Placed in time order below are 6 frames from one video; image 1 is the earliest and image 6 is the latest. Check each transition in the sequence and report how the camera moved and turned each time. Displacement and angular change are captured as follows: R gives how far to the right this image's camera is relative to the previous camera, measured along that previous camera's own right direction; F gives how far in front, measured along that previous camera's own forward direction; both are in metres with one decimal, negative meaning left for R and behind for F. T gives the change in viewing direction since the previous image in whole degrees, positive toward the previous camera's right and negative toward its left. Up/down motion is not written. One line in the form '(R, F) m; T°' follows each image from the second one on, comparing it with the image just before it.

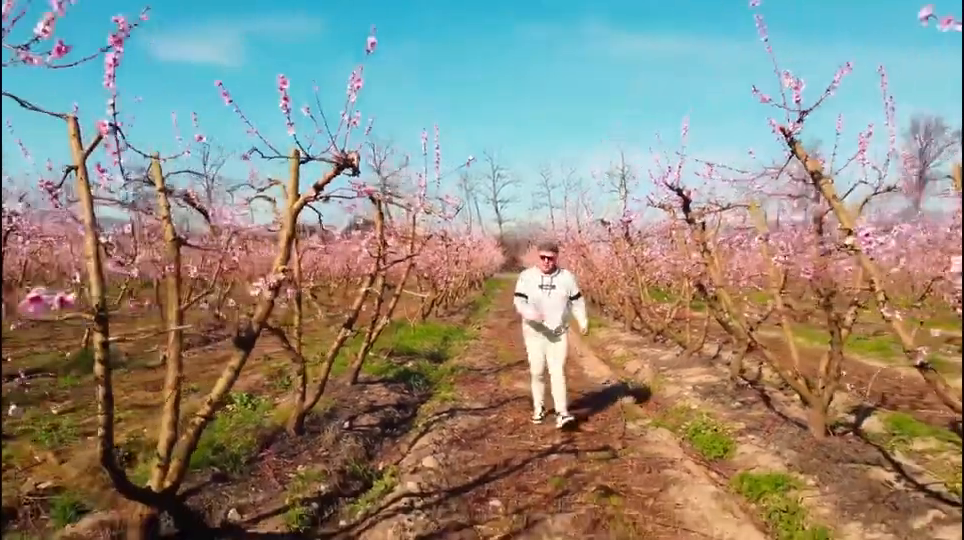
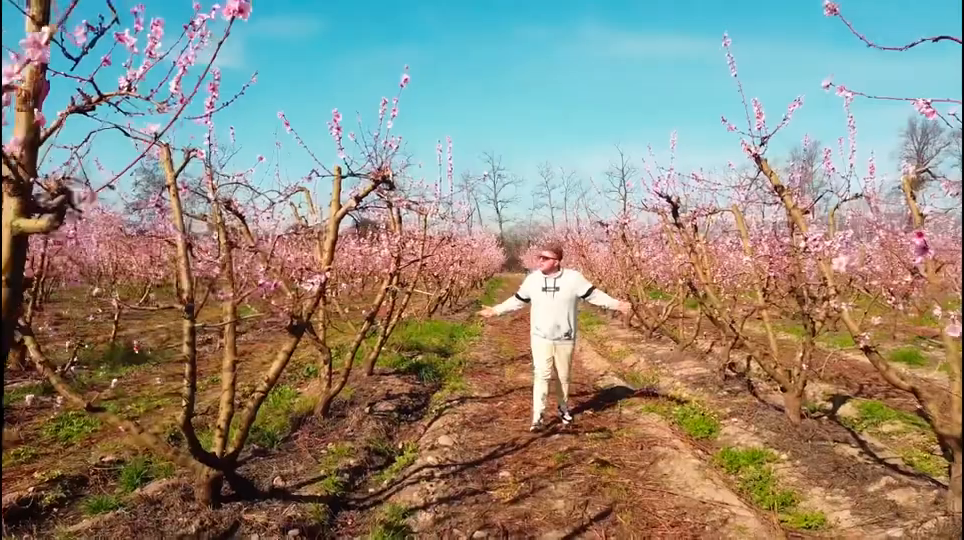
(-0.1, -0.7) m; 0°
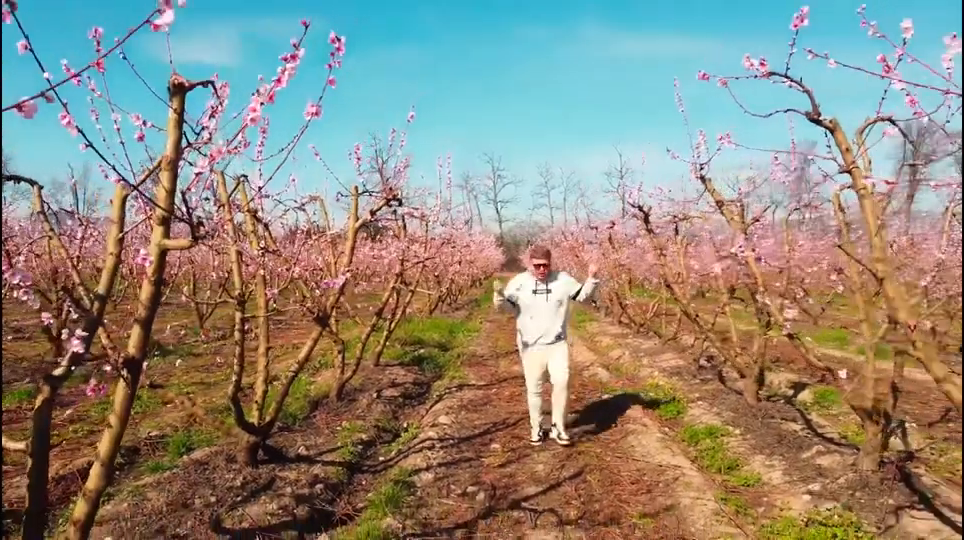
(+0.1, -0.9) m; 0°
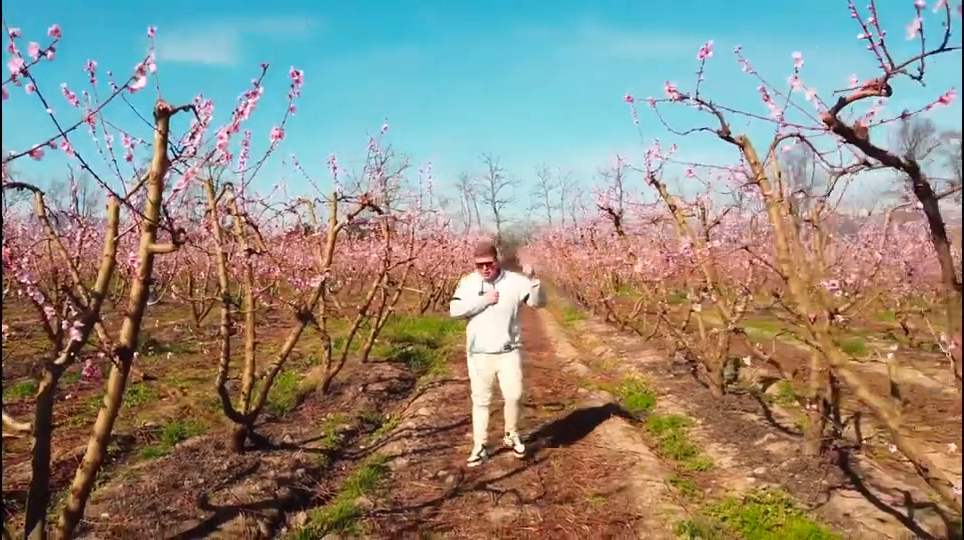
(+0.2, -0.4) m; 0°
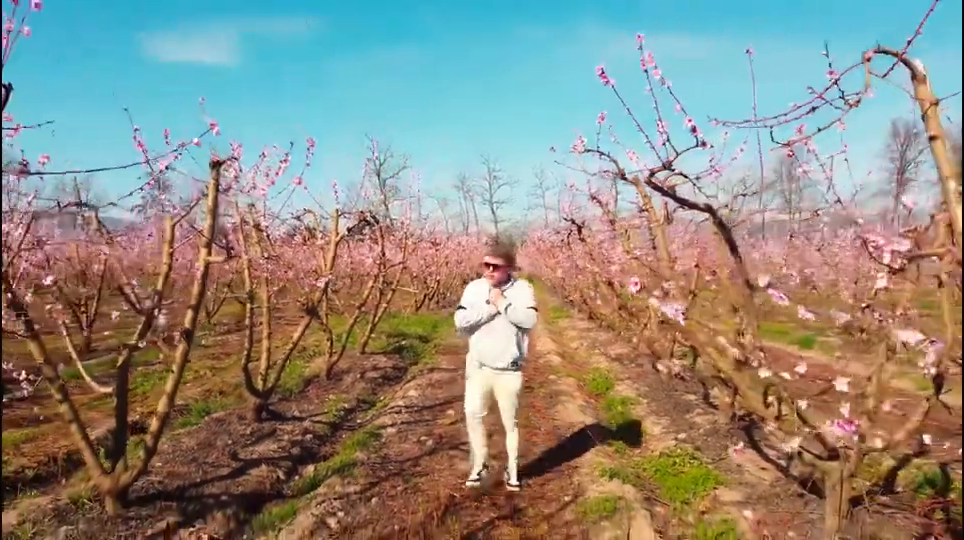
(+0.2, -1.3) m; 0°
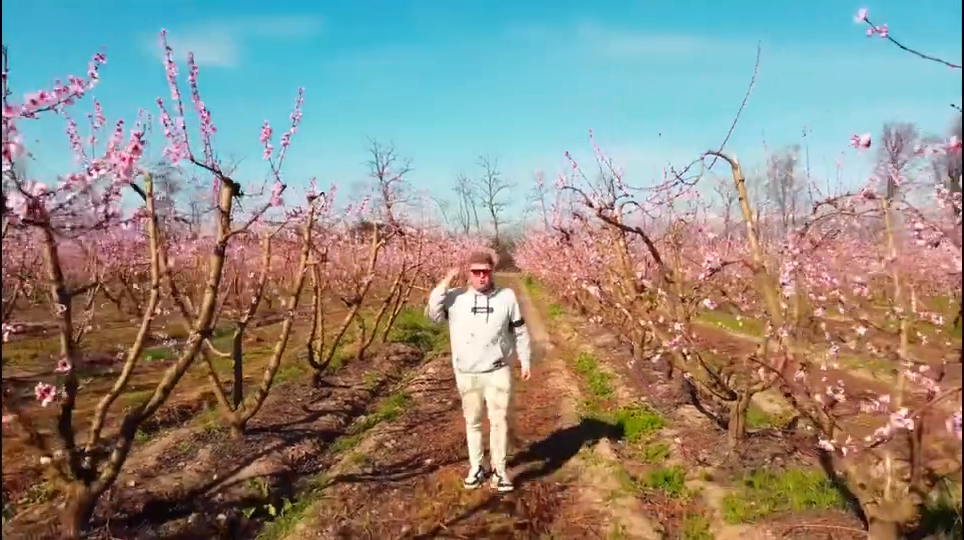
(-0.1, -2.0) m; 0°
